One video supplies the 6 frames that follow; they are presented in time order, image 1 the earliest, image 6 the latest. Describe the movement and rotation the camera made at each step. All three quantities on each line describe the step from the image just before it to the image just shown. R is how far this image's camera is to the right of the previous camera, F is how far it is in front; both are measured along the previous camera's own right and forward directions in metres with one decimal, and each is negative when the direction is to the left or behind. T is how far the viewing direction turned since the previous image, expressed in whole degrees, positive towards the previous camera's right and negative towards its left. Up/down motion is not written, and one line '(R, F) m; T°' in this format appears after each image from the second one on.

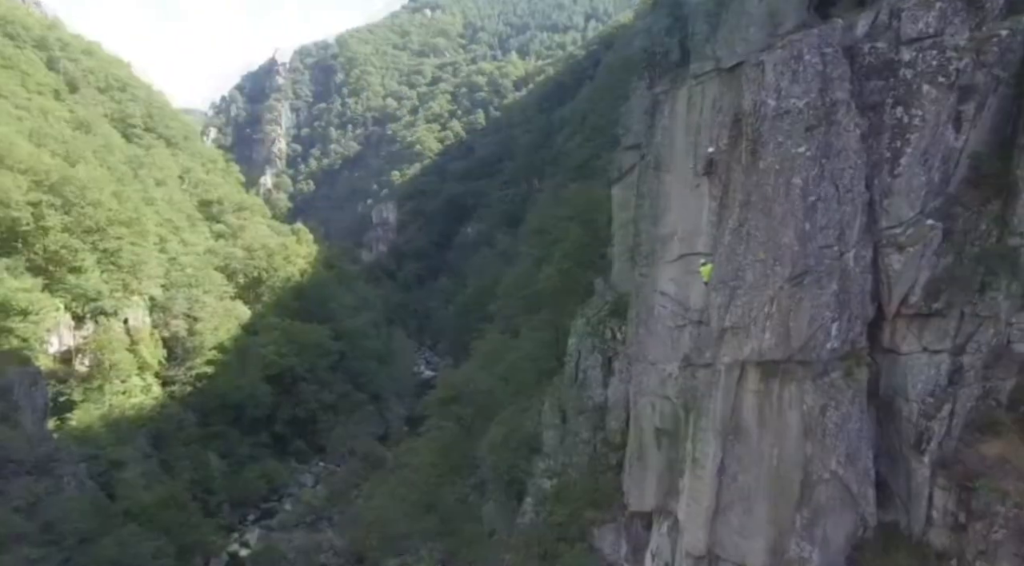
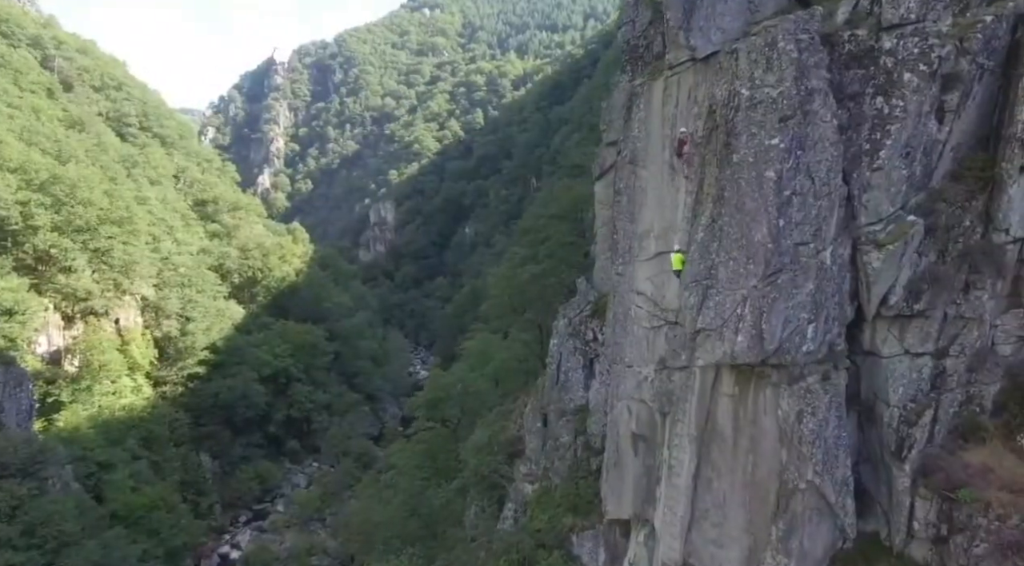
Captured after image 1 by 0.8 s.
(+0.5, +0.5) m; 0°
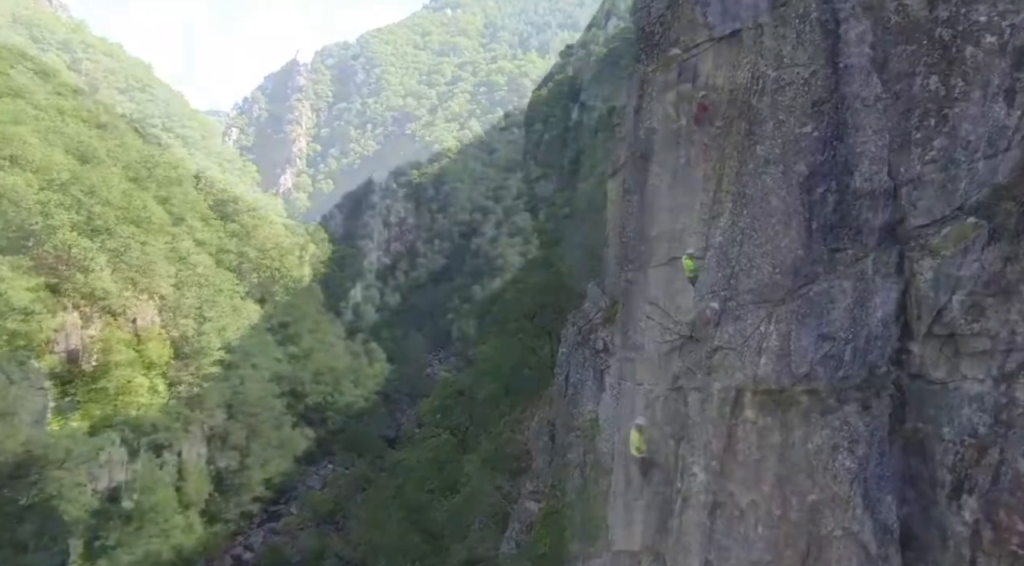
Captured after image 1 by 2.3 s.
(+0.4, +1.3) m; -2°
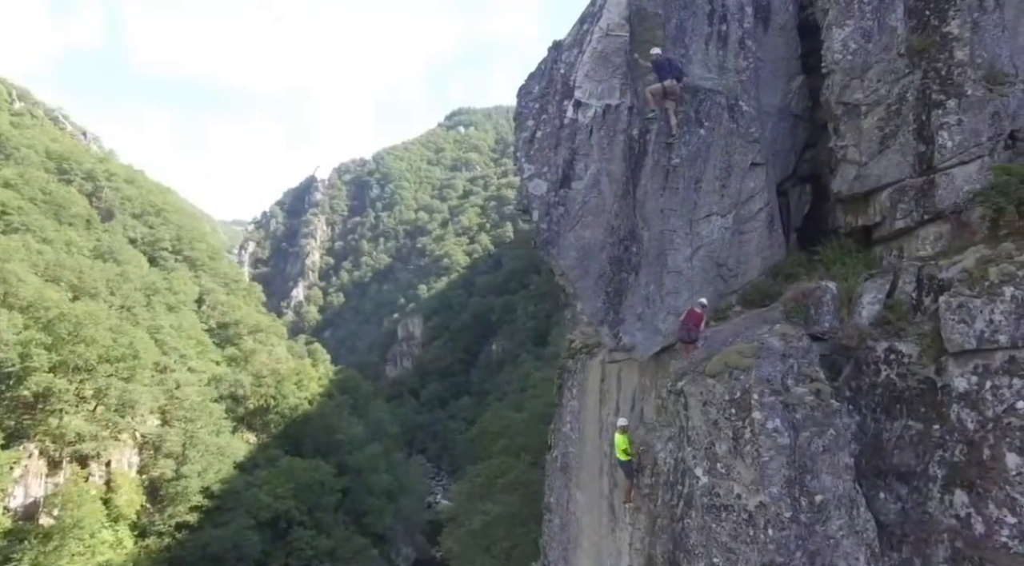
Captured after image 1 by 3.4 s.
(-0.7, +0.2) m; +5°
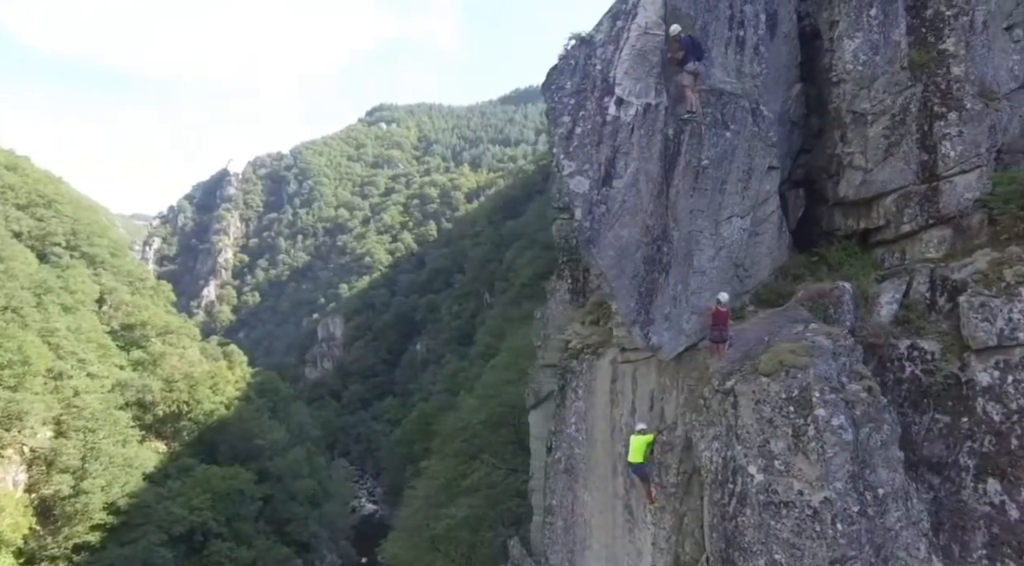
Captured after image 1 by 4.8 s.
(-1.6, +0.3) m; +8°
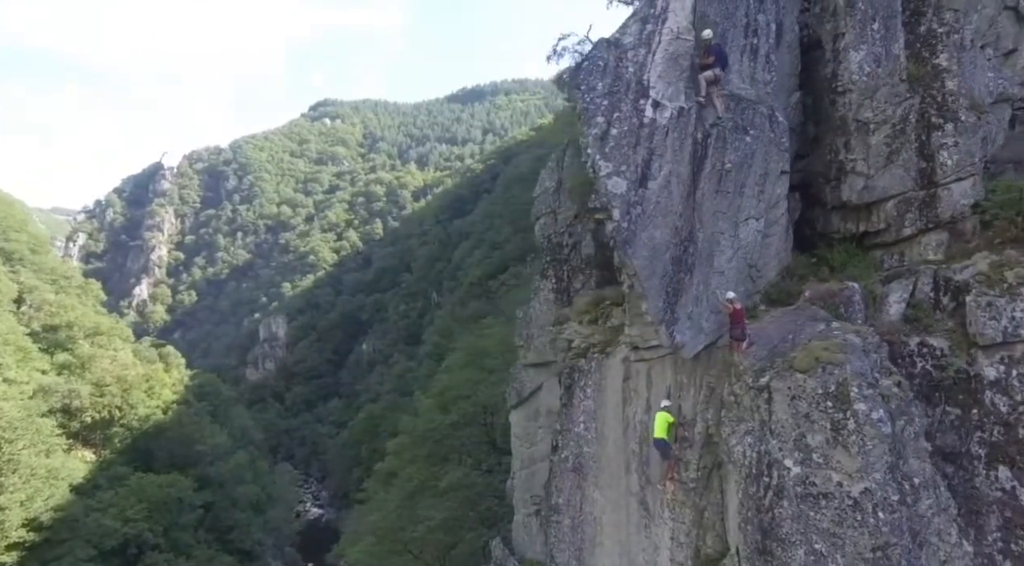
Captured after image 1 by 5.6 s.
(-1.3, +0.1) m; +6°
